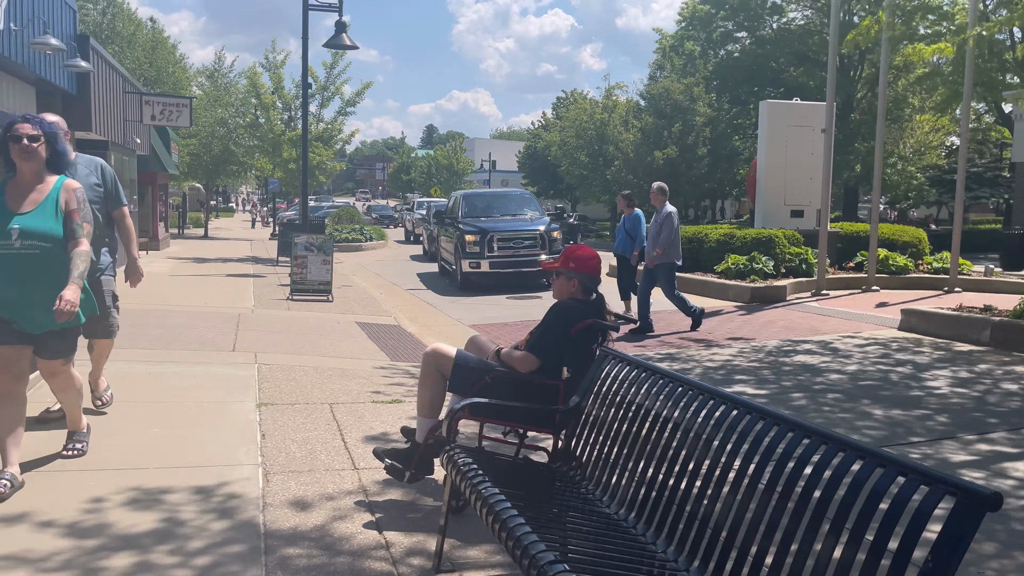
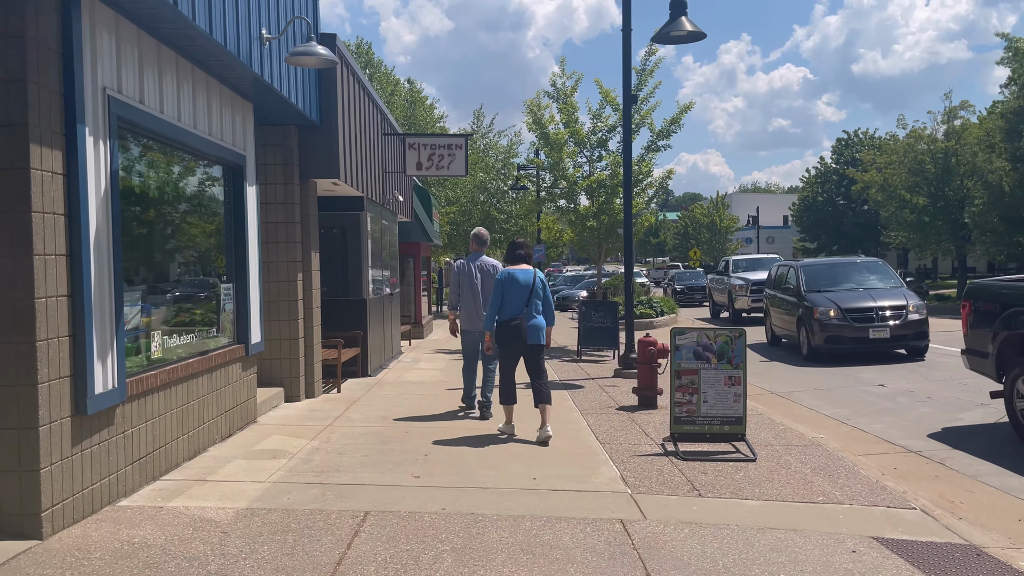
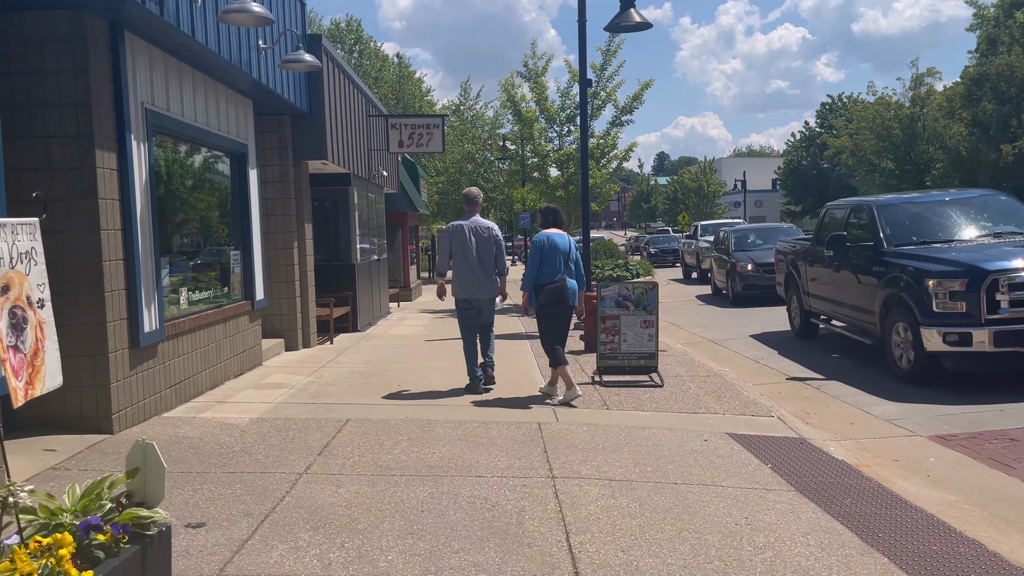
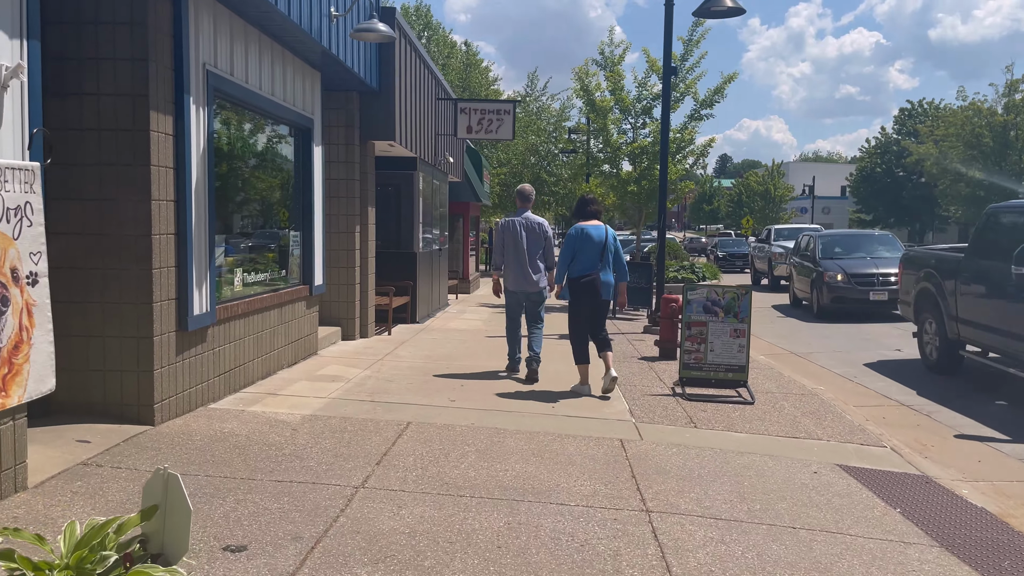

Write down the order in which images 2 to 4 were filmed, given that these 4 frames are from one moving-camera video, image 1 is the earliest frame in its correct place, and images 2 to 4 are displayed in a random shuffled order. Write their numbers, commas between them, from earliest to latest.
3, 4, 2
